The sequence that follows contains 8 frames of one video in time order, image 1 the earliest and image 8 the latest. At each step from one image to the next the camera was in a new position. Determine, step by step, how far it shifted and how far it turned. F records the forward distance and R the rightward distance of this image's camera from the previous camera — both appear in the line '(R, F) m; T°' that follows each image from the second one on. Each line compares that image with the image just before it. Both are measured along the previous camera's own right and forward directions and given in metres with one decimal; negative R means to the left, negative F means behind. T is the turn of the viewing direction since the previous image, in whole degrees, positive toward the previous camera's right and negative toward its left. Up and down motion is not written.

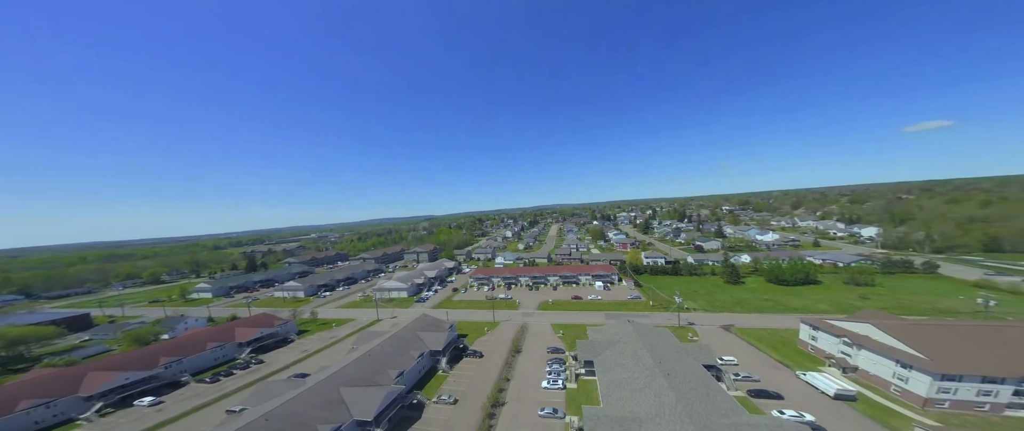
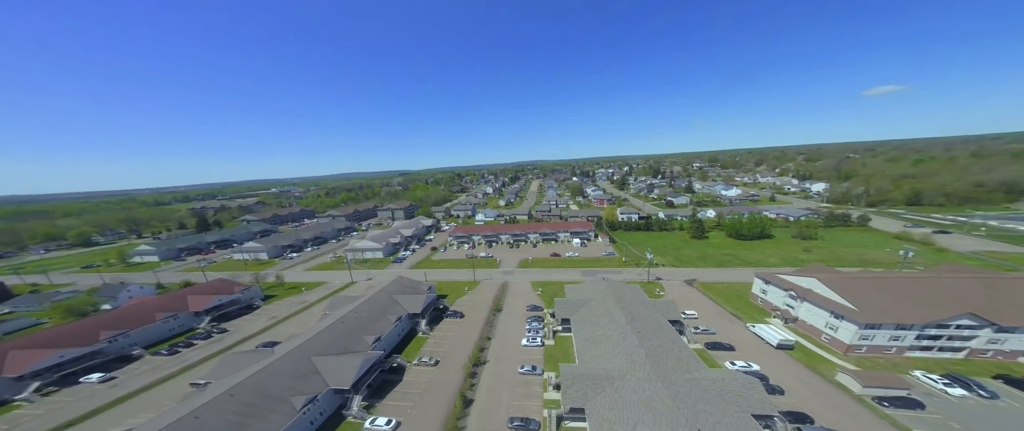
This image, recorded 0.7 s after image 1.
(-0.1, +0.4) m; +5°
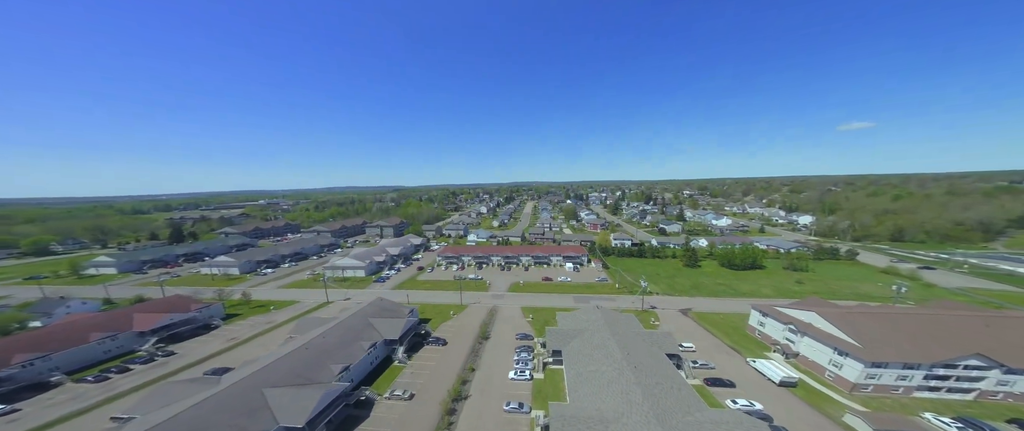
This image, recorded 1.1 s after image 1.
(0.0, +0.4) m; +1°
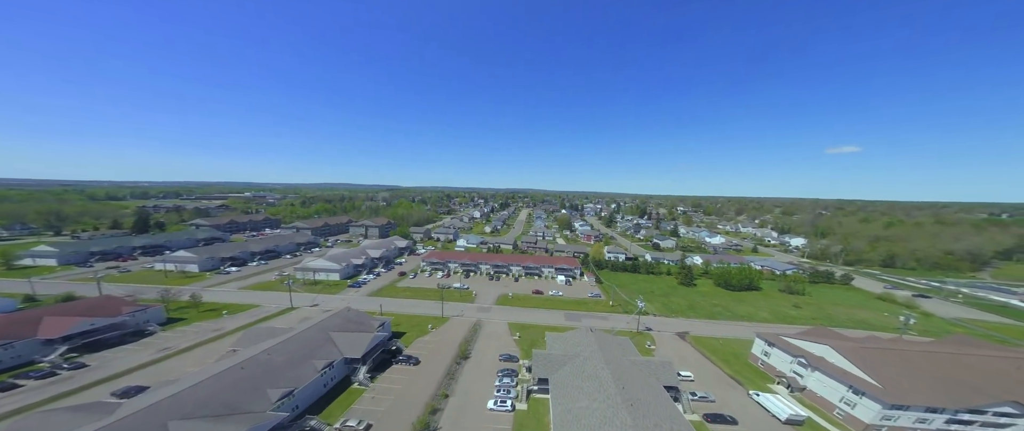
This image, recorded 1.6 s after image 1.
(+0.1, +0.8) m; +1°
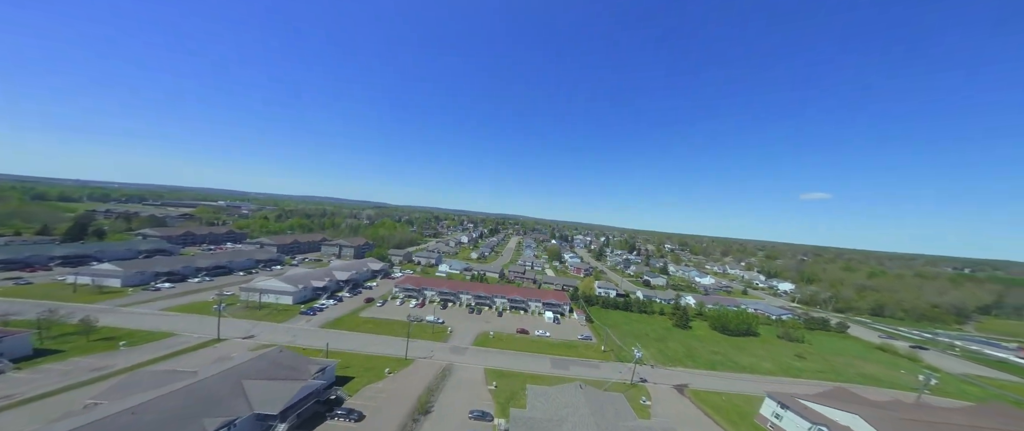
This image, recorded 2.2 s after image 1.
(+0.2, +1.1) m; +2°
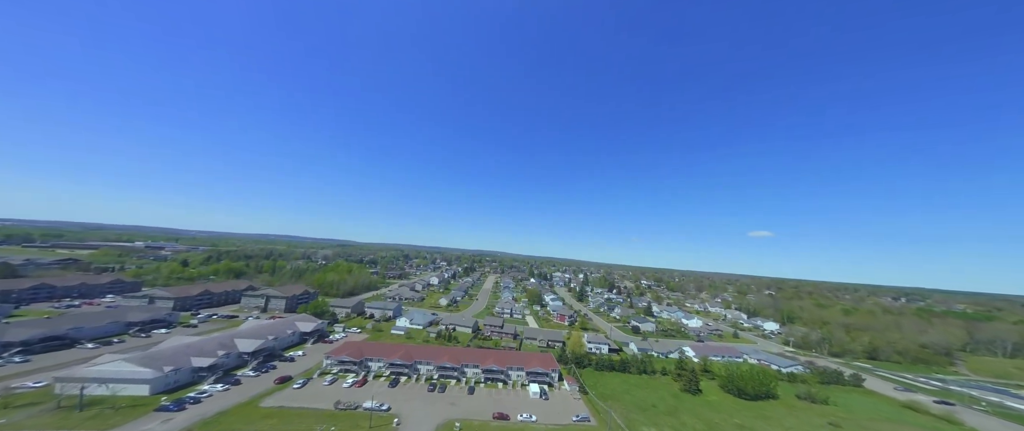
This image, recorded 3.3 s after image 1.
(0.0, +2.9) m; +5°
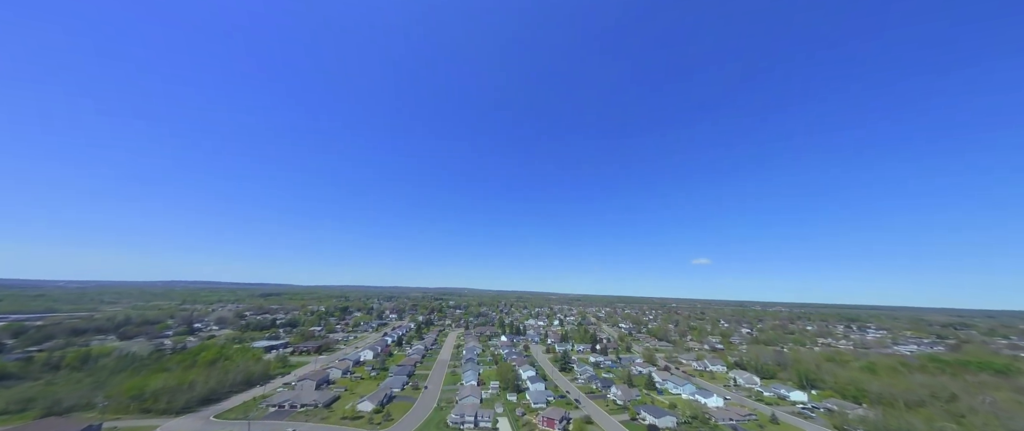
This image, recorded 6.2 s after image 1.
(+0.1, +7.4) m; +6°
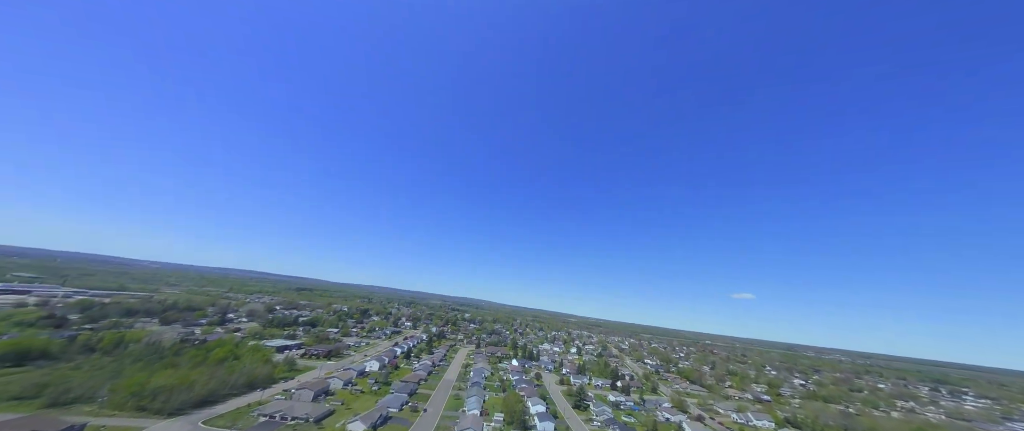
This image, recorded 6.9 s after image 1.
(+1.4, +1.4) m; -7°
